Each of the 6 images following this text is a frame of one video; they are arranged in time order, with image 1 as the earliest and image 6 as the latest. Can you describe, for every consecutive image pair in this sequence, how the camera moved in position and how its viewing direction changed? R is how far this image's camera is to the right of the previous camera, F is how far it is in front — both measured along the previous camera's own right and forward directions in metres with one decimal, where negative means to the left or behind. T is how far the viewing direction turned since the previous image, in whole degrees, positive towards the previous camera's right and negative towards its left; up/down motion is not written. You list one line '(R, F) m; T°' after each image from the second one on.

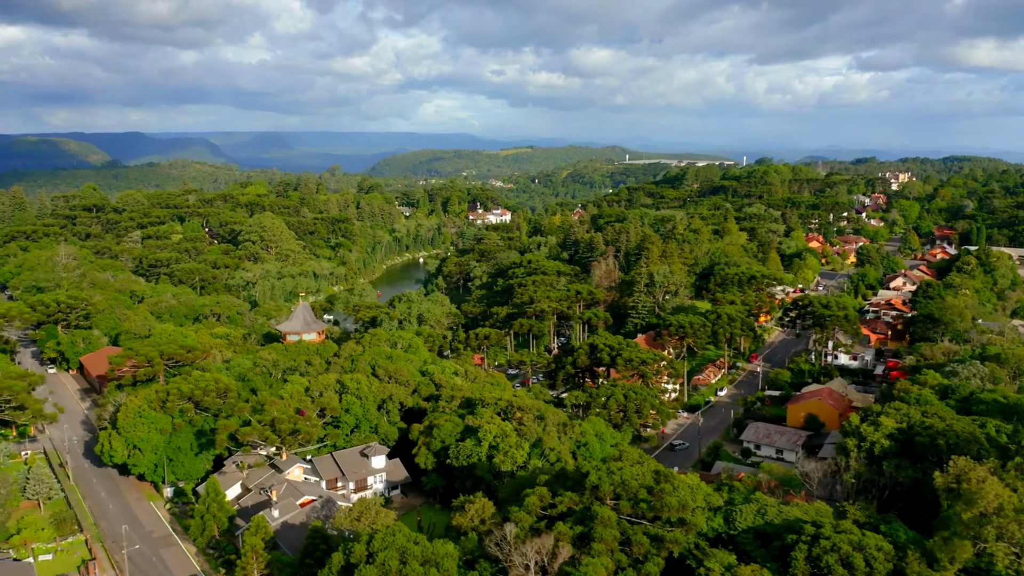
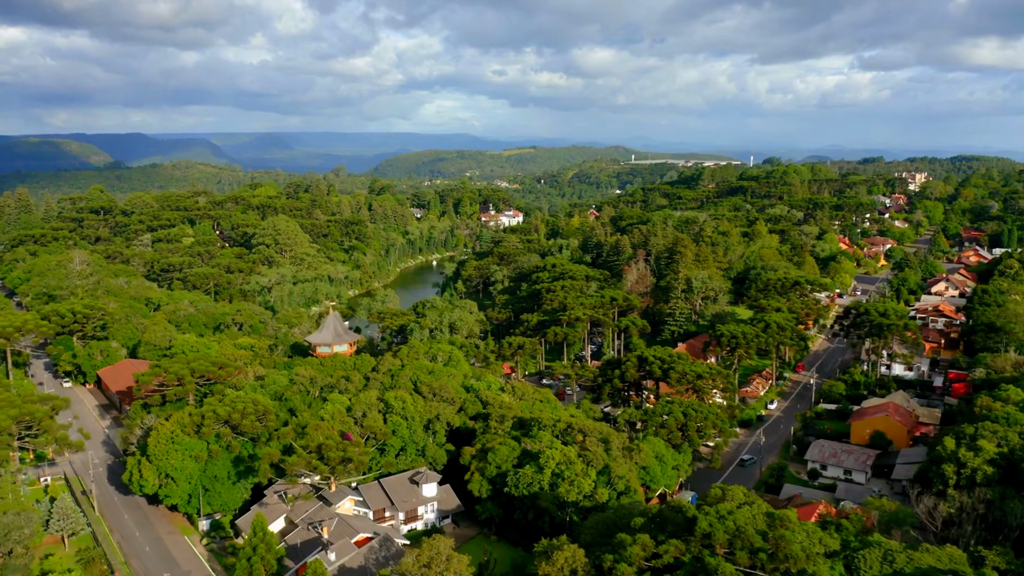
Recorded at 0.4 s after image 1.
(-1.8, +2.2) m; 0°
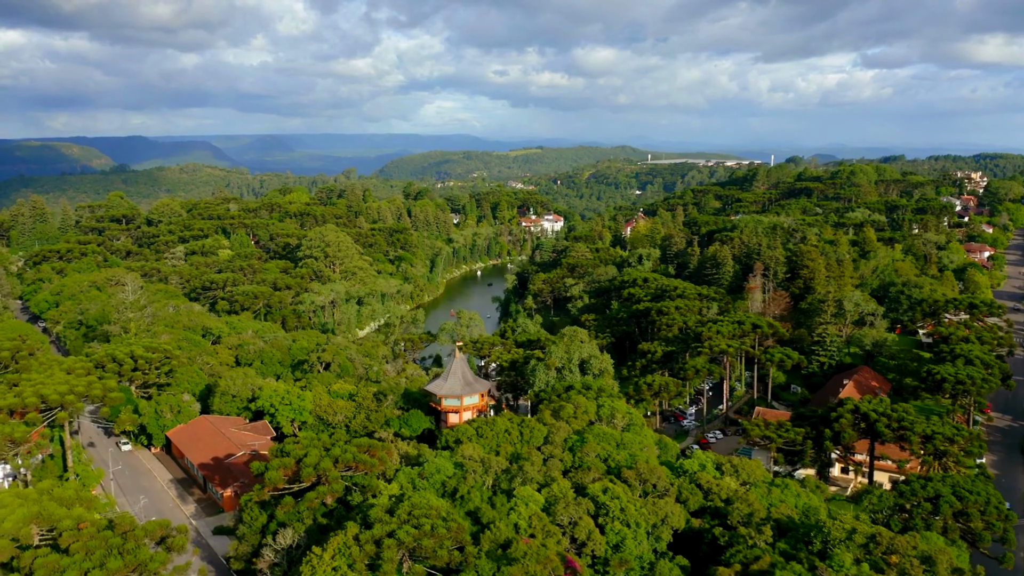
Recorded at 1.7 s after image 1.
(-6.1, +7.6) m; 0°
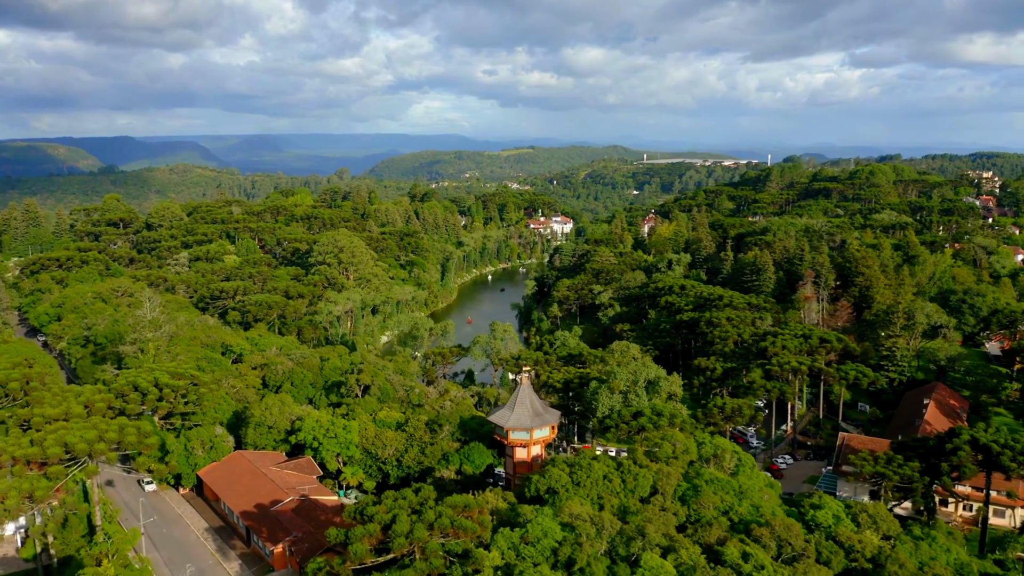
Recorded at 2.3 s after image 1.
(-2.7, +3.4) m; +1°
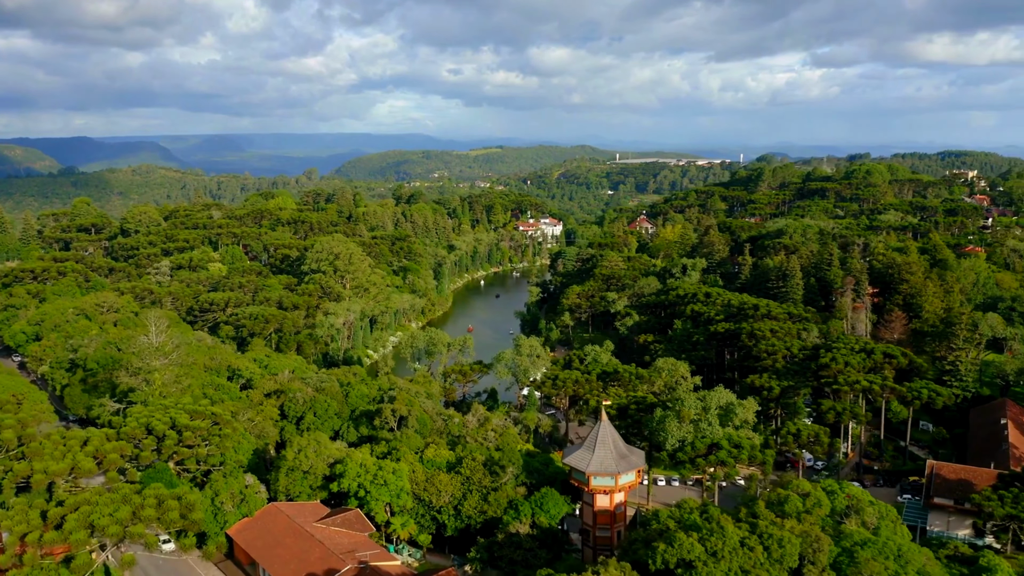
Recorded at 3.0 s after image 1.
(-3.1, +3.6) m; +2°
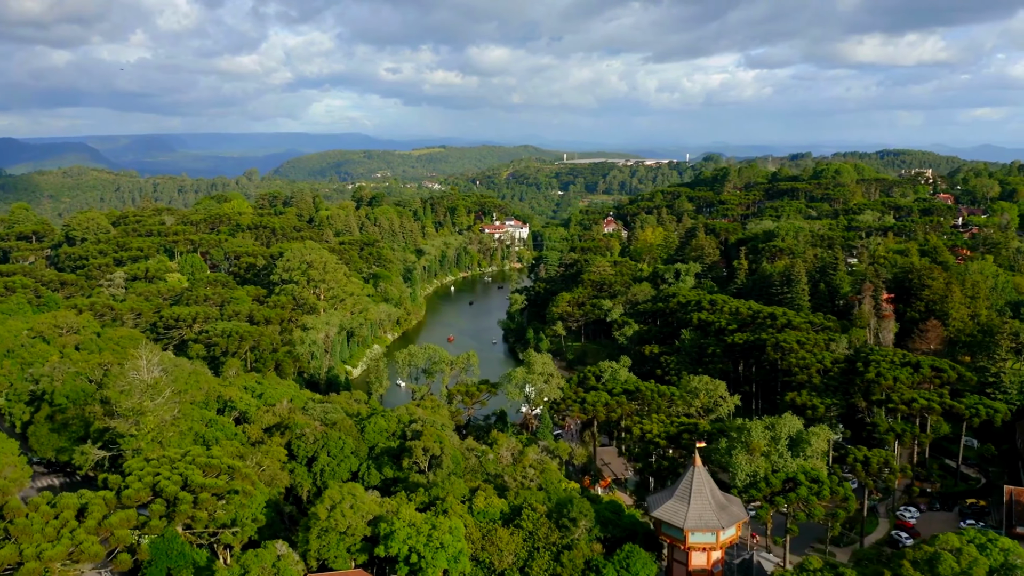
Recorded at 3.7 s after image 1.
(-3.2, +3.5) m; +4°
